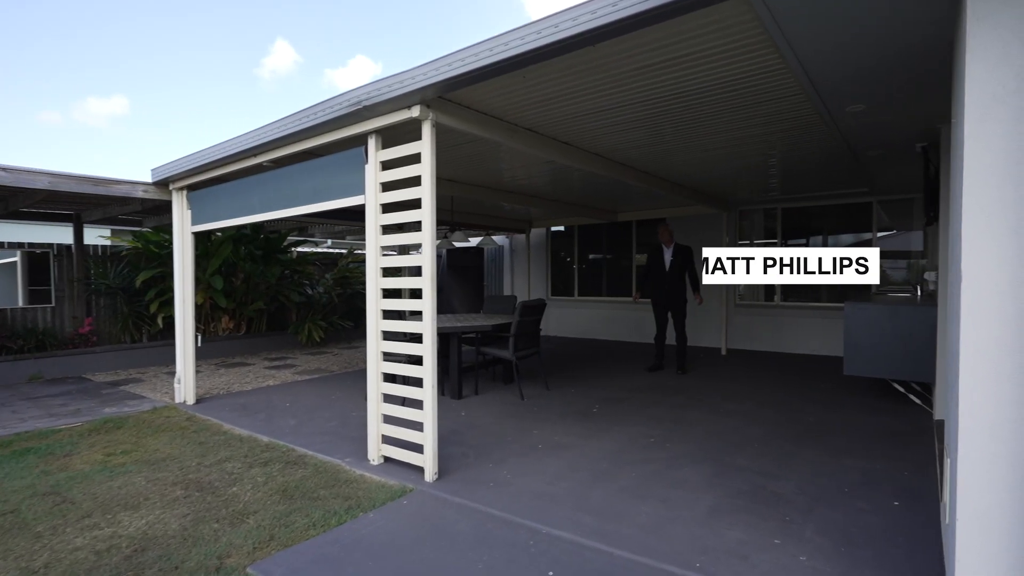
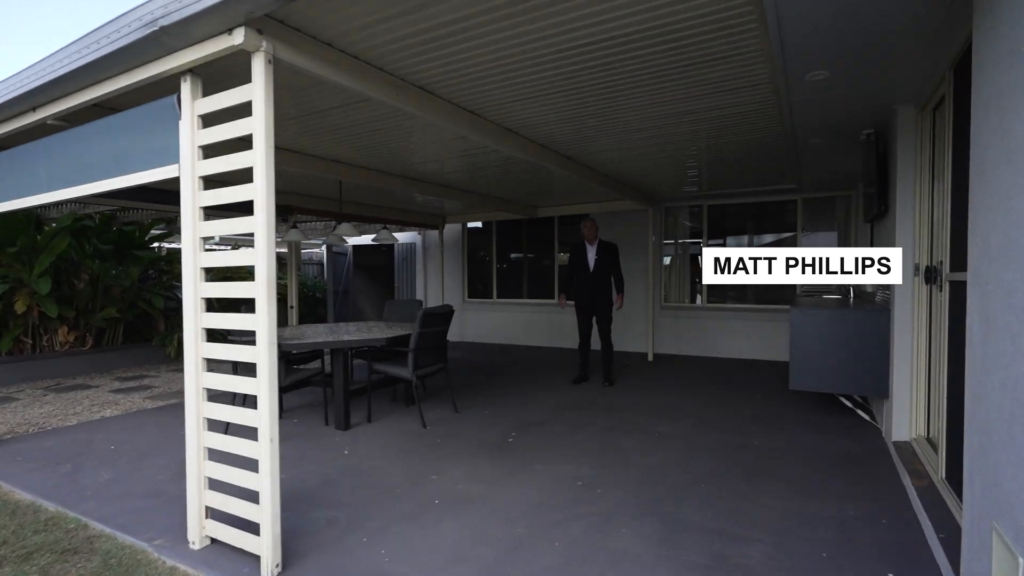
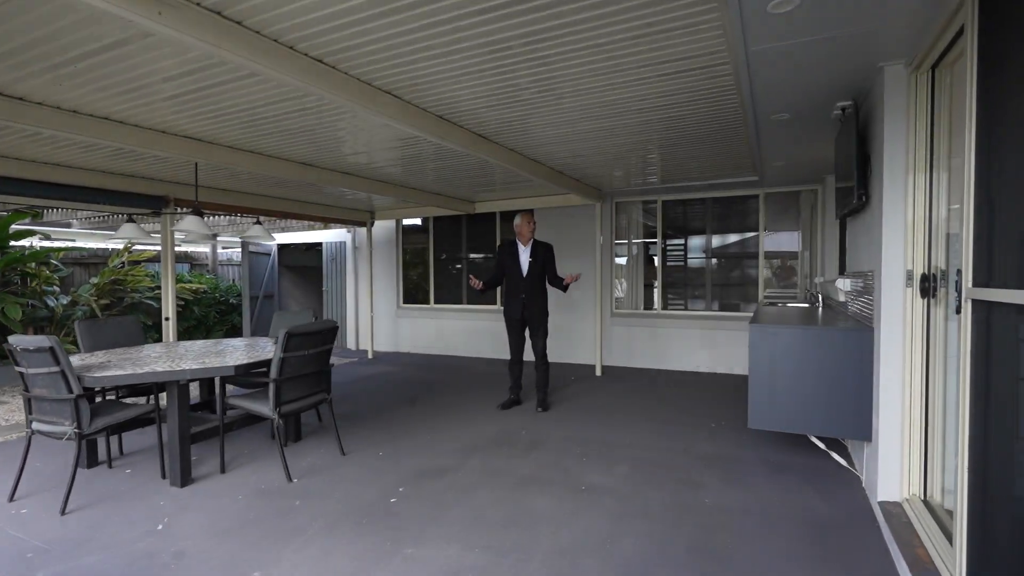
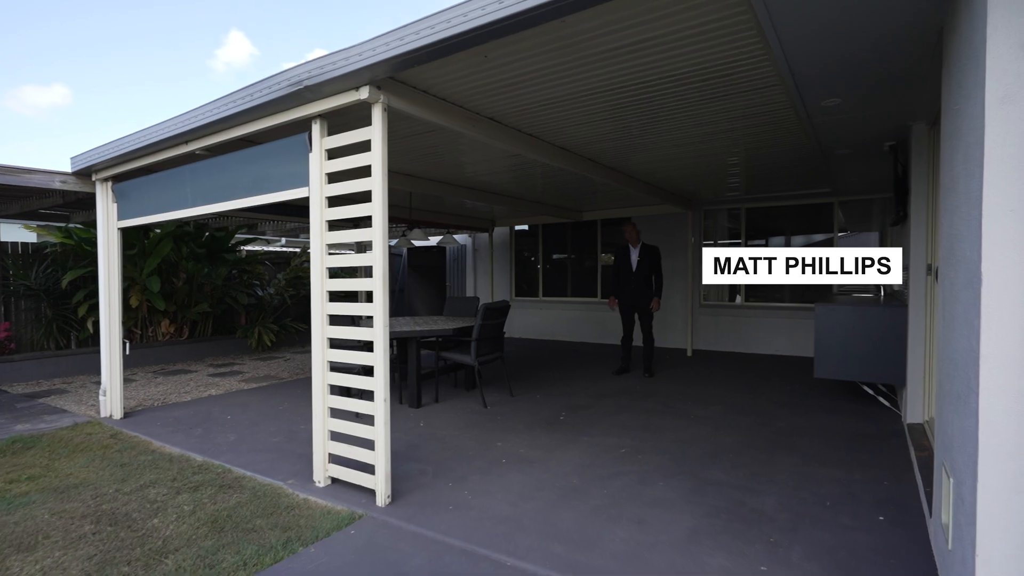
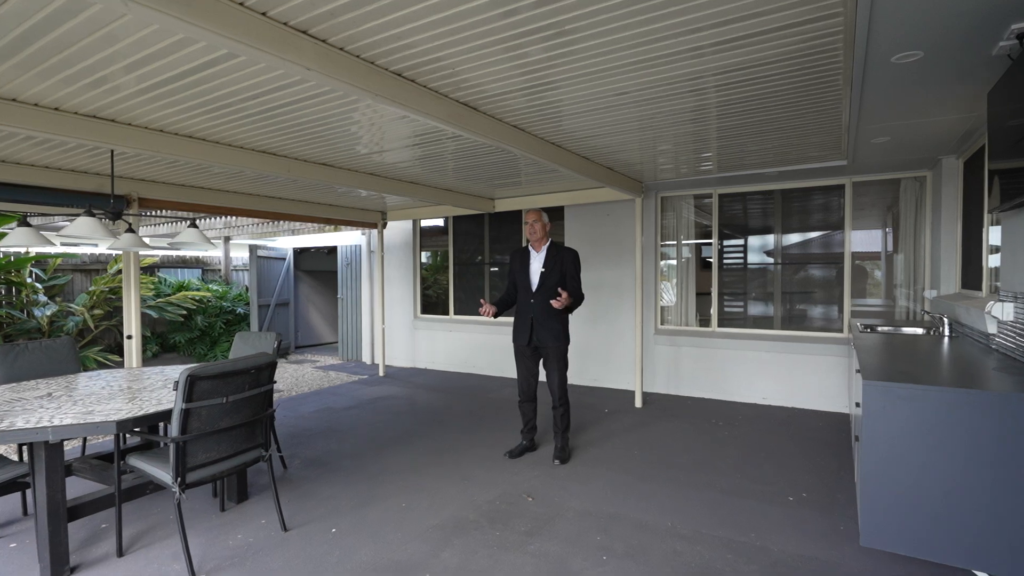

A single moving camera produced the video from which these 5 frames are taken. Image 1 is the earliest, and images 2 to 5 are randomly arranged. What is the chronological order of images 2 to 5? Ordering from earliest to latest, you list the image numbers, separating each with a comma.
4, 2, 3, 5
